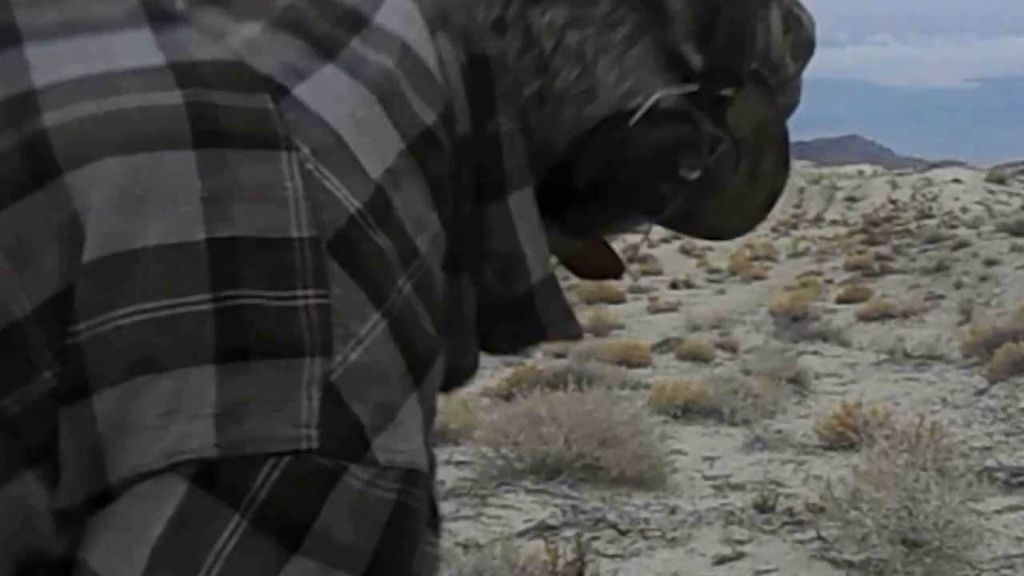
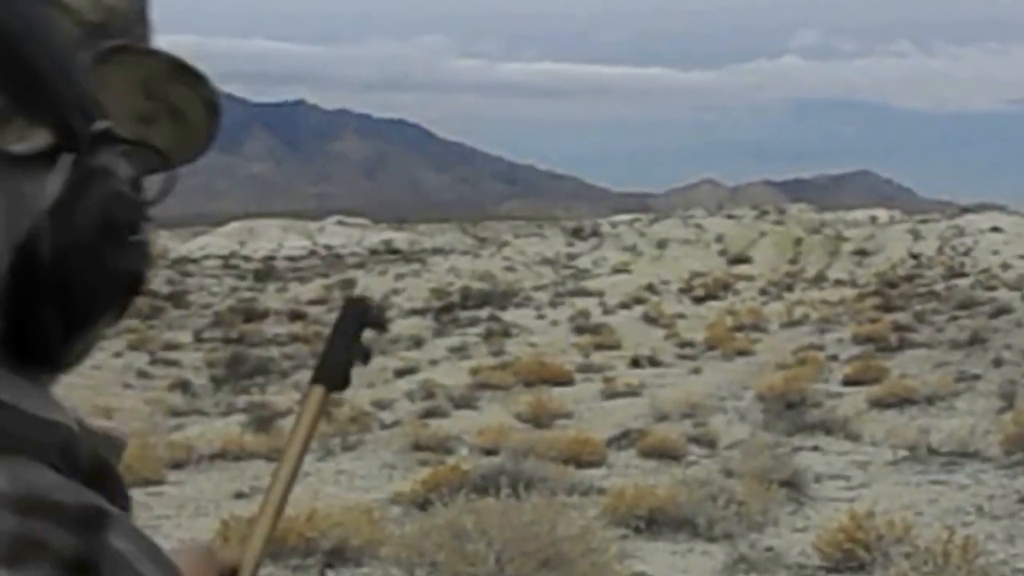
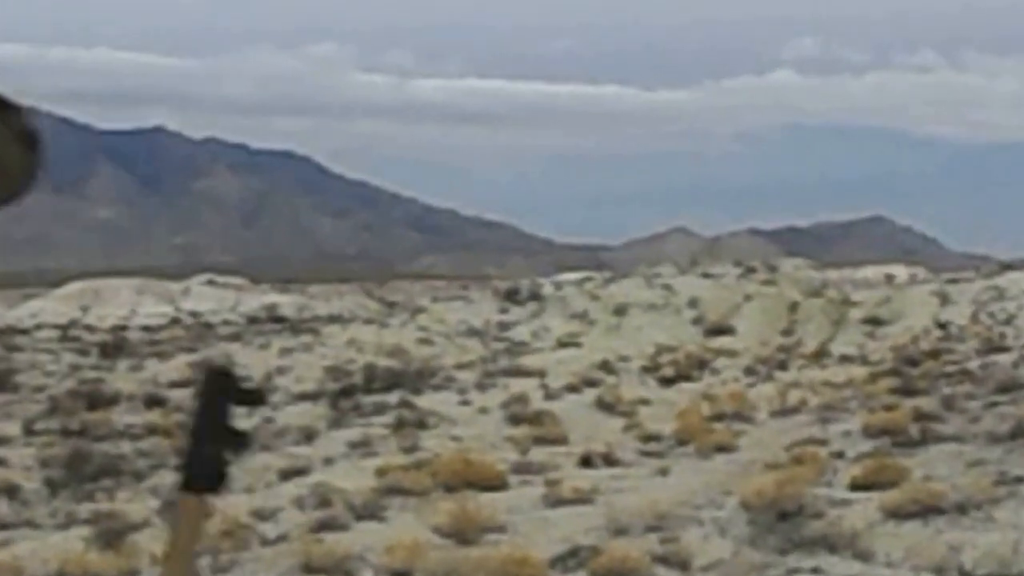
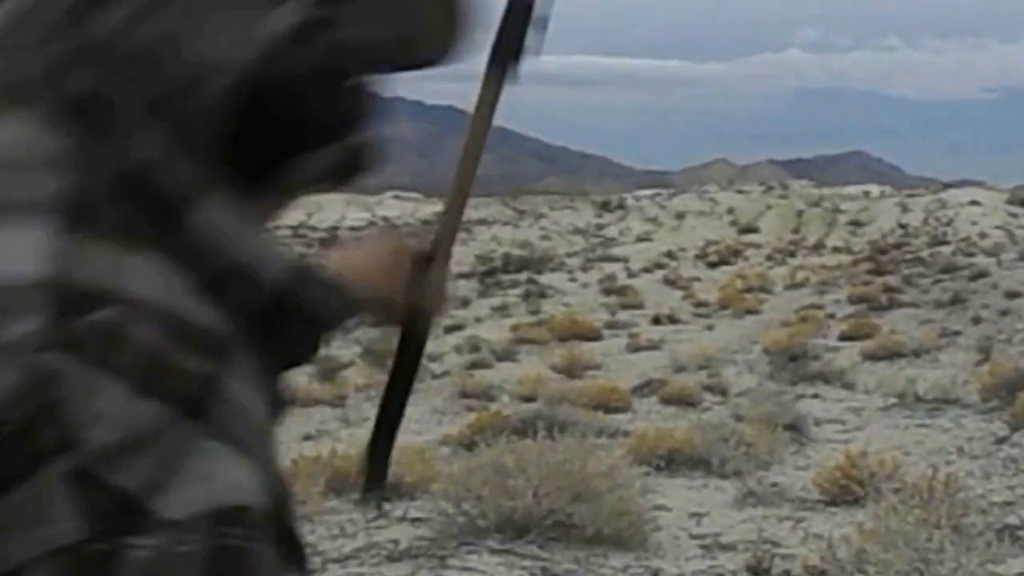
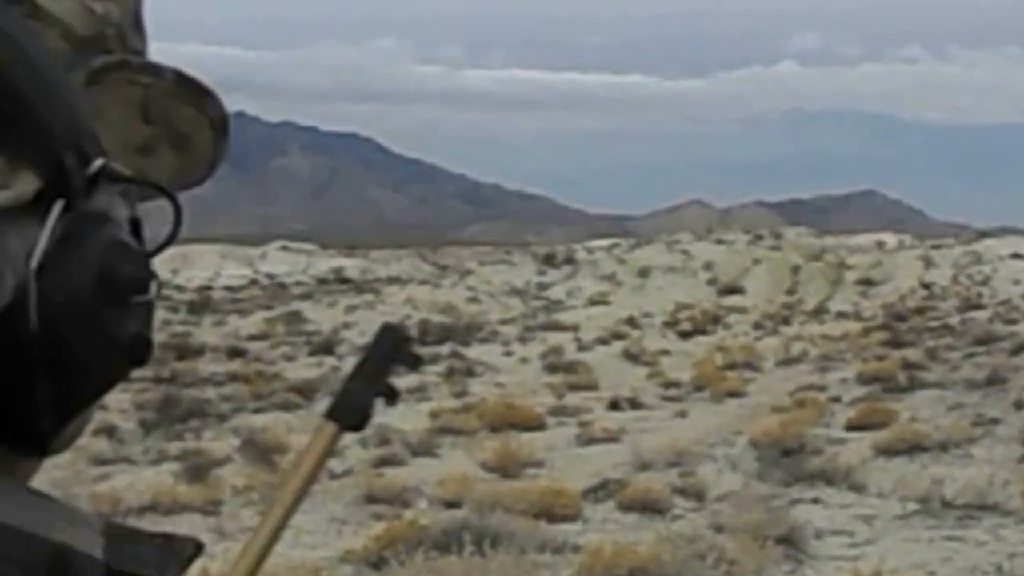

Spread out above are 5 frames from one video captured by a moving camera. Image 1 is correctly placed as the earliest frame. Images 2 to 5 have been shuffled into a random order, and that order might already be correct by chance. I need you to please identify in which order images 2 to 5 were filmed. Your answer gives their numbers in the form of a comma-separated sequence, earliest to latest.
4, 2, 5, 3
